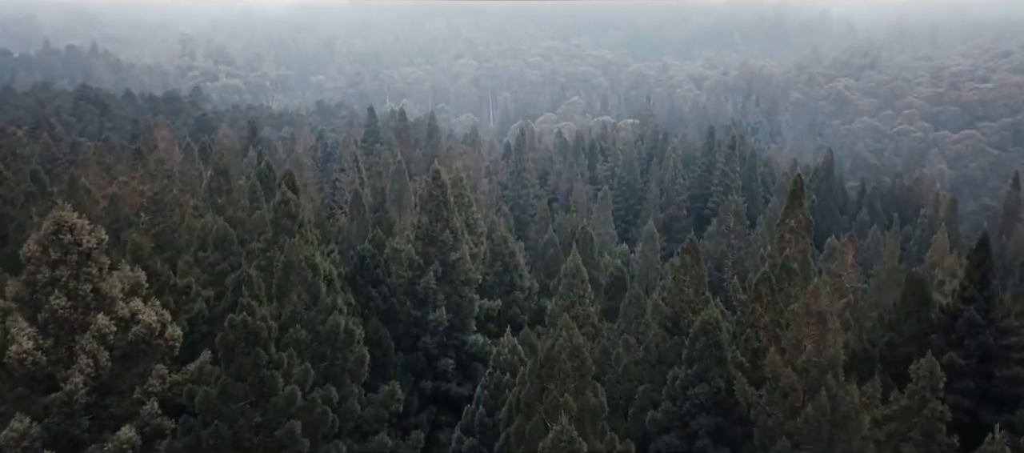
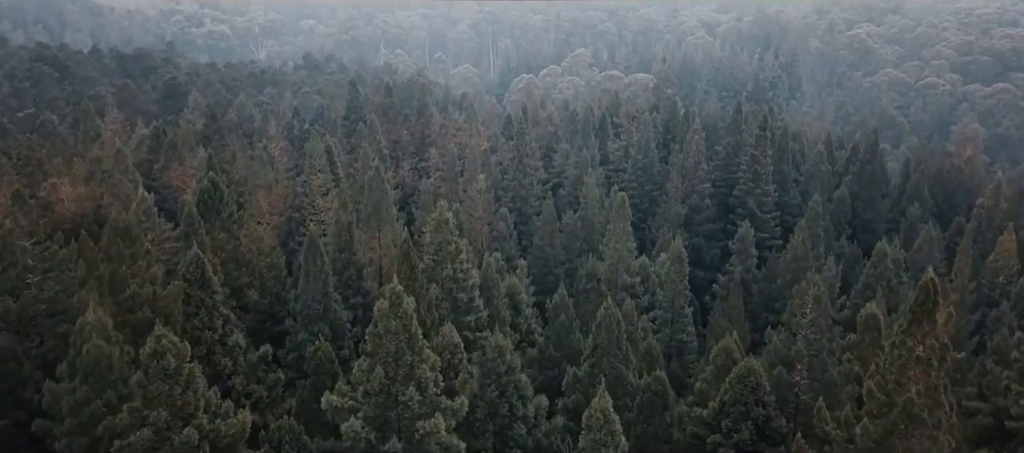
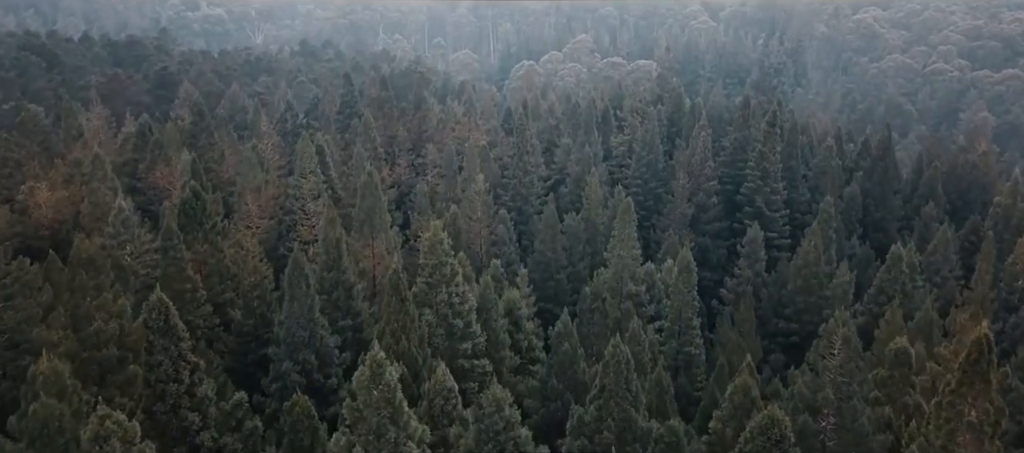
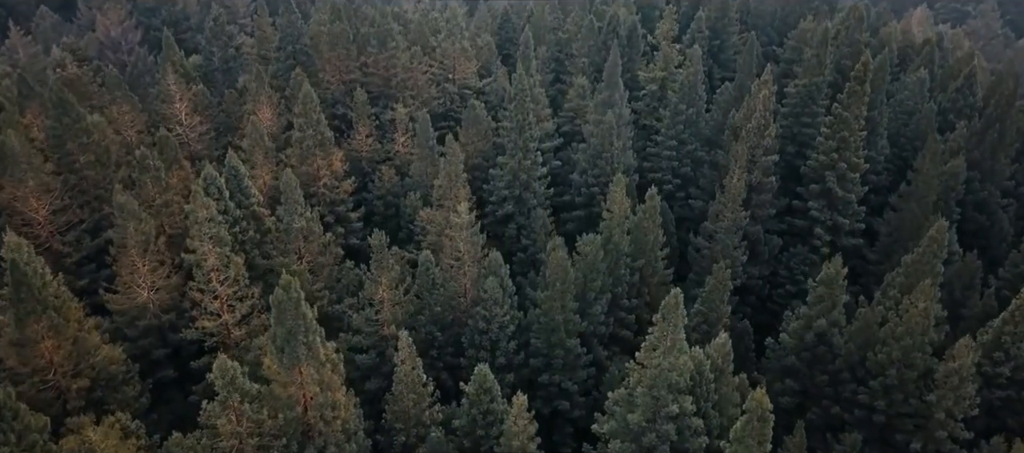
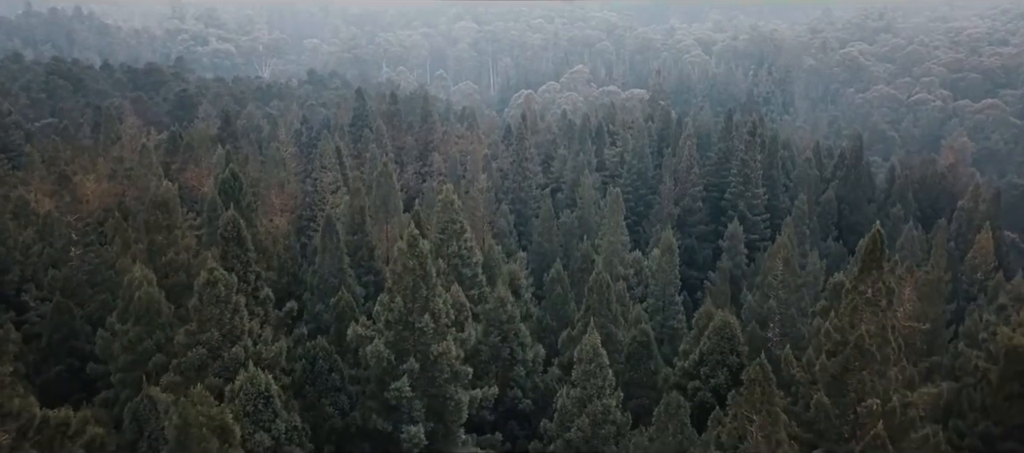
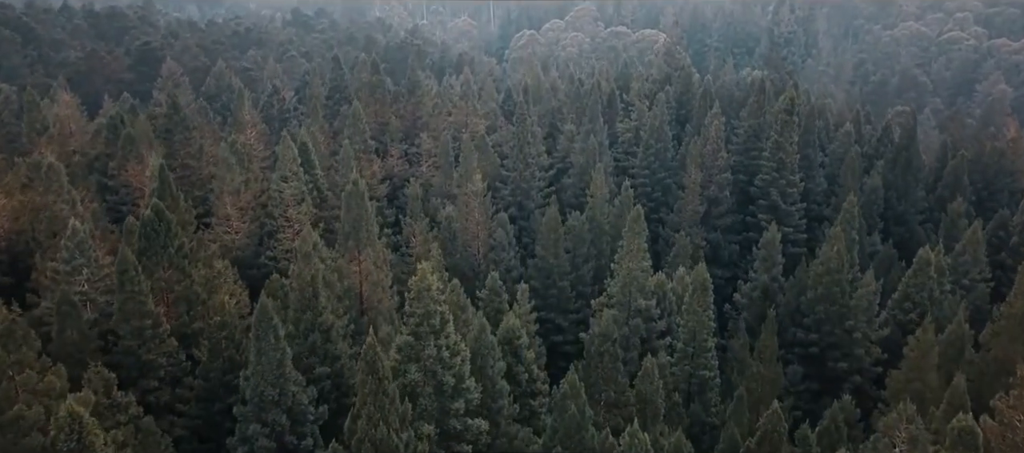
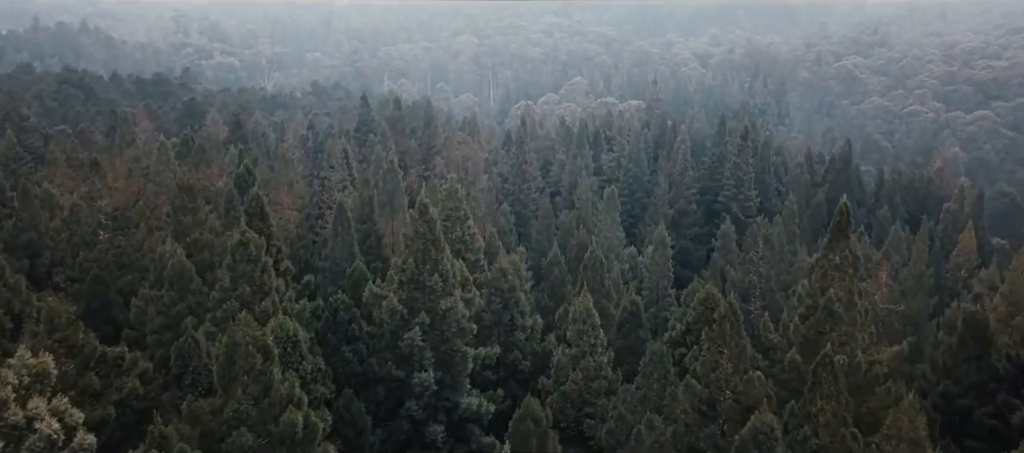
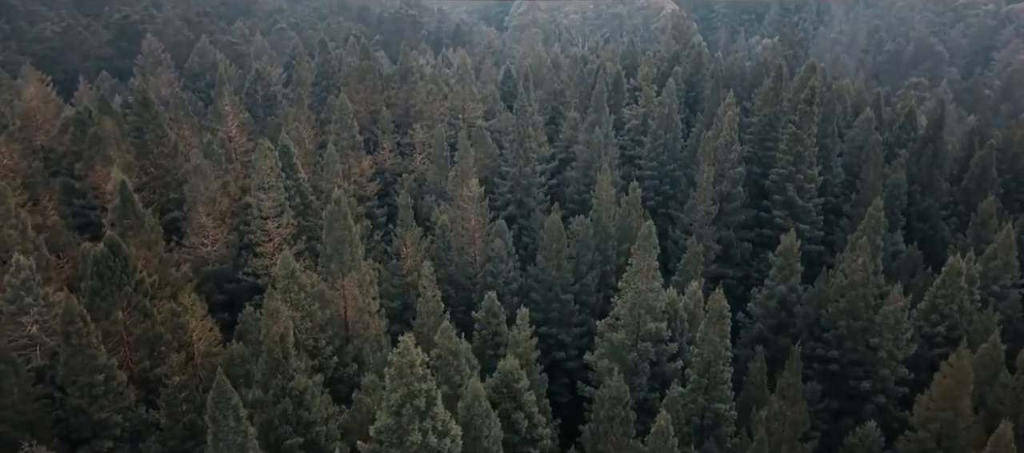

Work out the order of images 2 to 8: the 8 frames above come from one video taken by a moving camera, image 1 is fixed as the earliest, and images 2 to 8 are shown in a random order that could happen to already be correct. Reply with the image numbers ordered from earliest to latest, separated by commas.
7, 5, 2, 3, 6, 8, 4
